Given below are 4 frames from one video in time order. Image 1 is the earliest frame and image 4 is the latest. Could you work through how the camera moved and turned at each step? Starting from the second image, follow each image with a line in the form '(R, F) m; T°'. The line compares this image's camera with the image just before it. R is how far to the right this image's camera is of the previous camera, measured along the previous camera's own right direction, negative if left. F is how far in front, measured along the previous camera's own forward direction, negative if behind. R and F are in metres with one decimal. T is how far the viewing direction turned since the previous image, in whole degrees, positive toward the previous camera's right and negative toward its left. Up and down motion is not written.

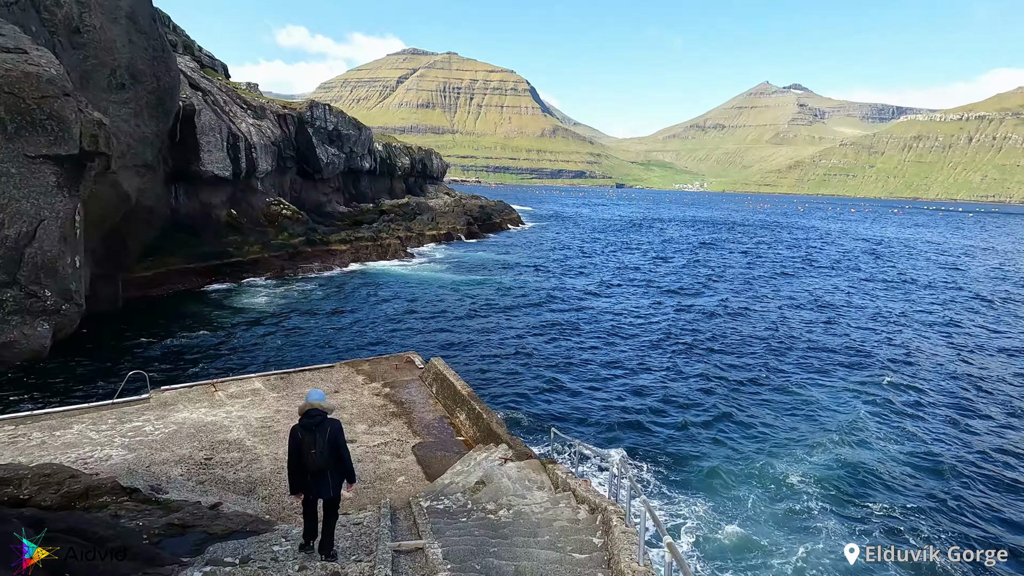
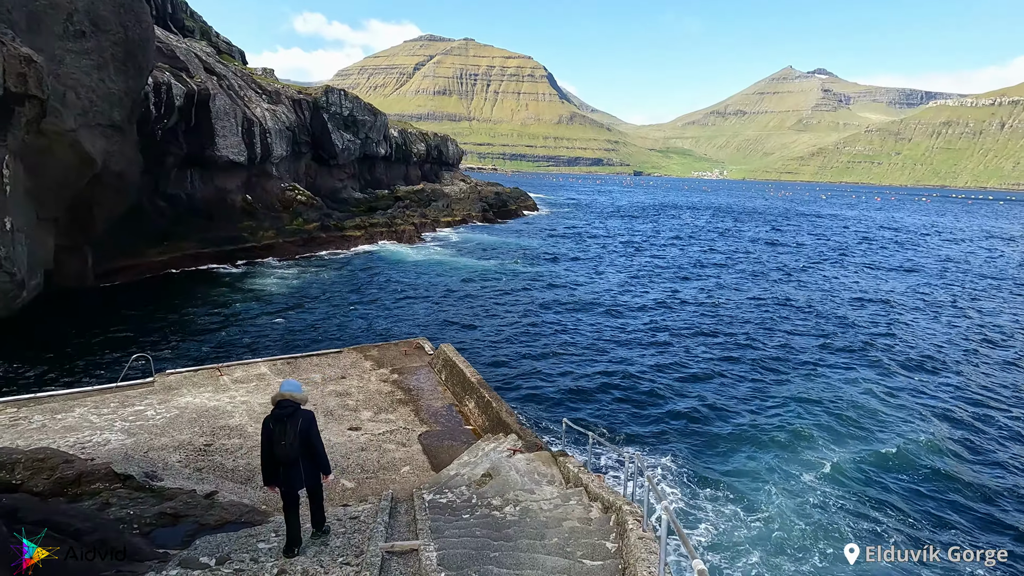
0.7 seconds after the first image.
(+0.1, +0.5) m; -2°
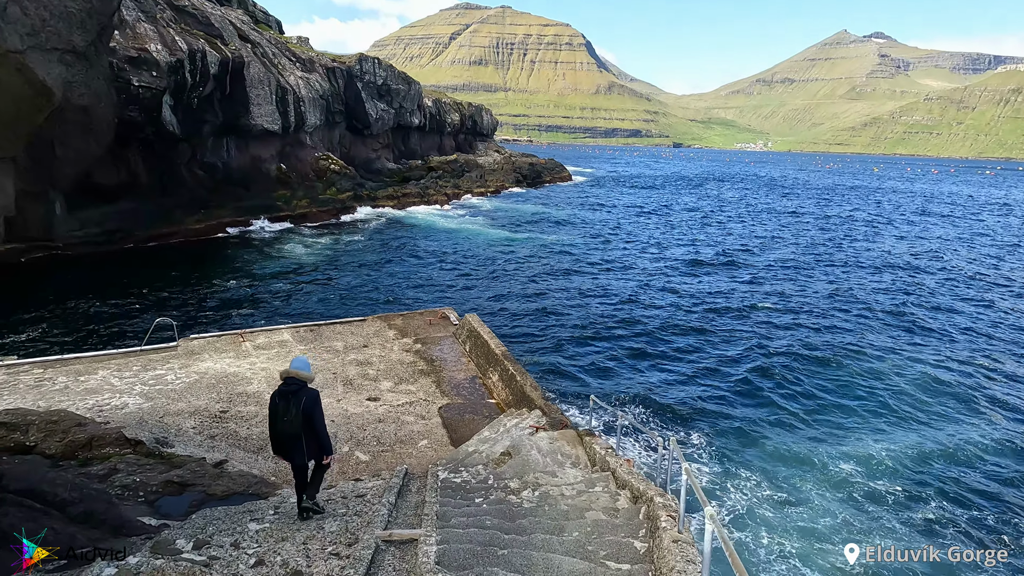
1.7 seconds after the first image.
(+0.1, +0.7) m; -4°
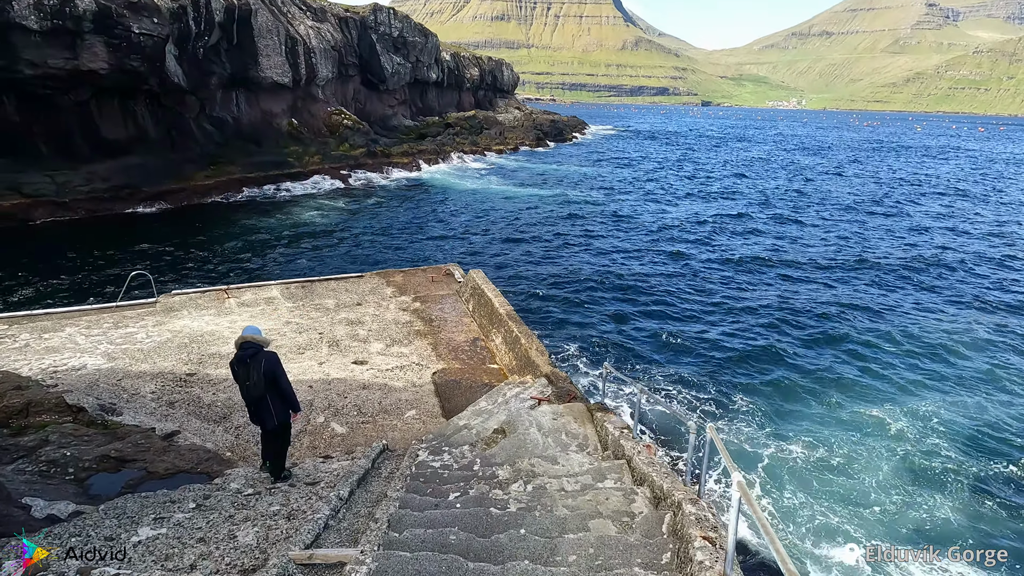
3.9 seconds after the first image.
(+0.3, +1.3) m; -2°
